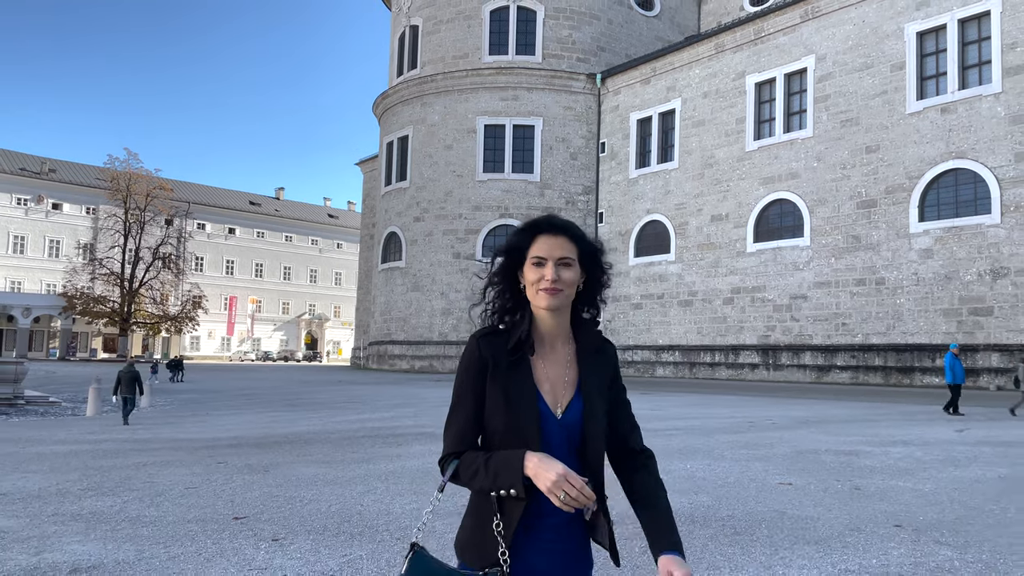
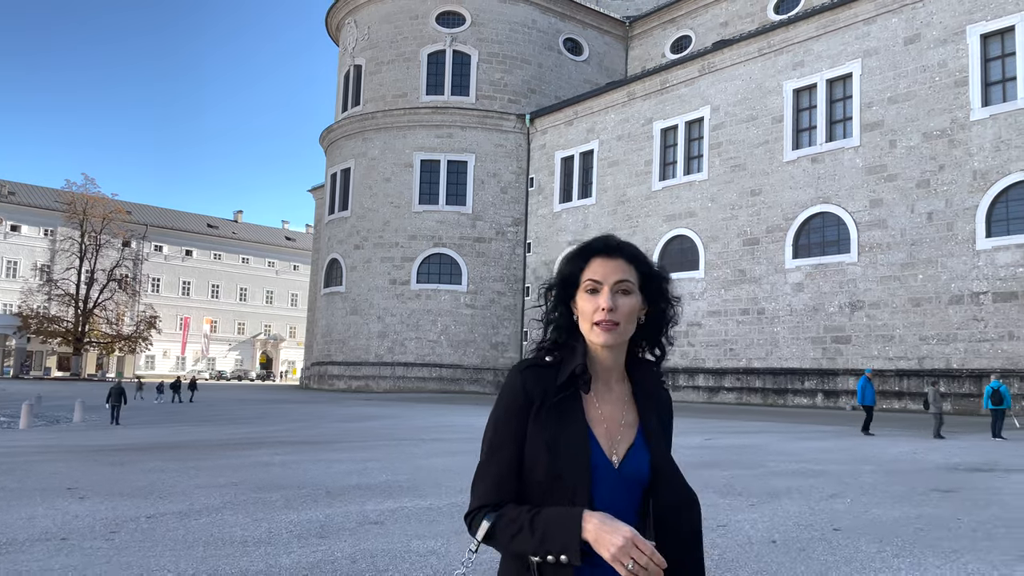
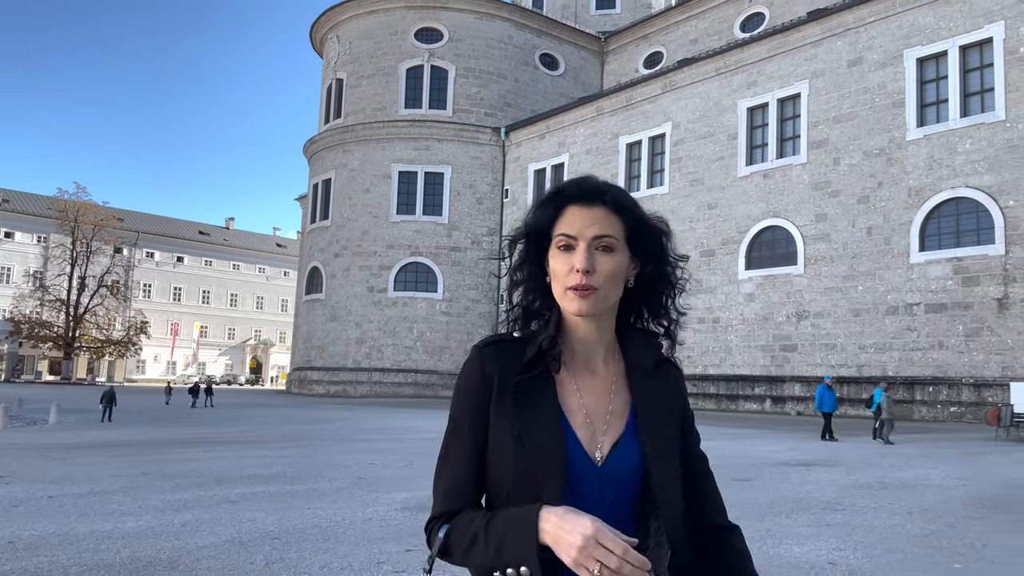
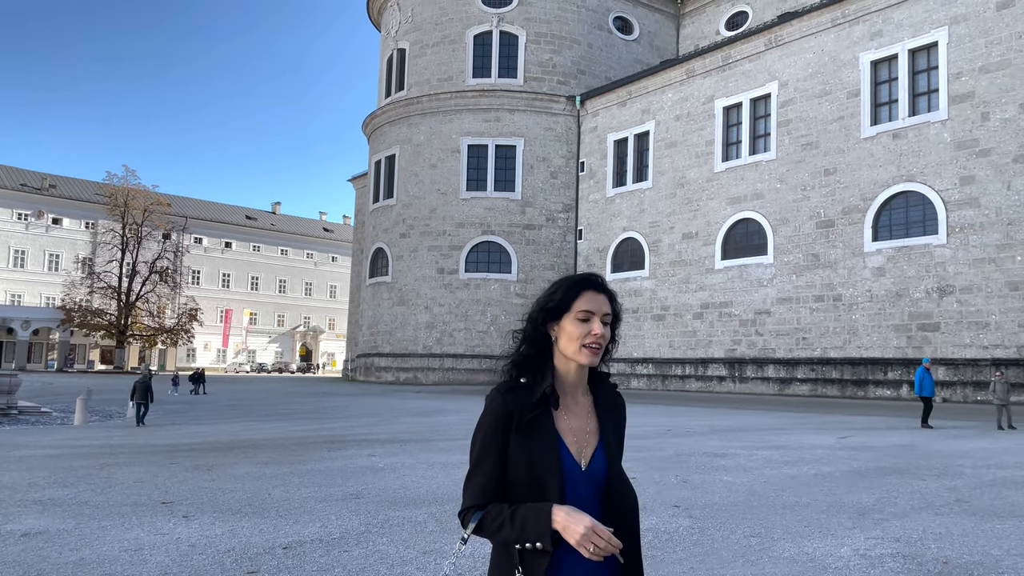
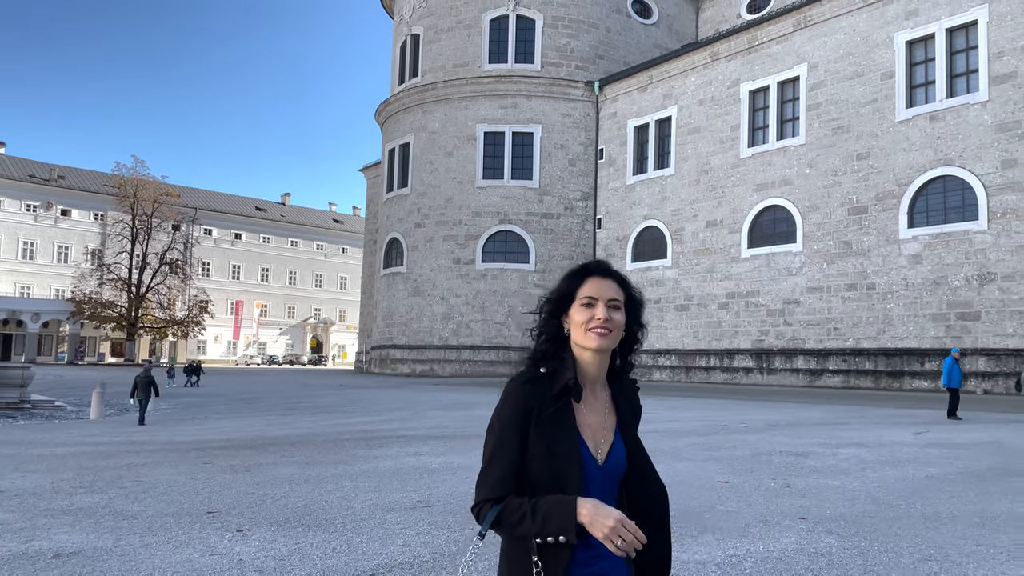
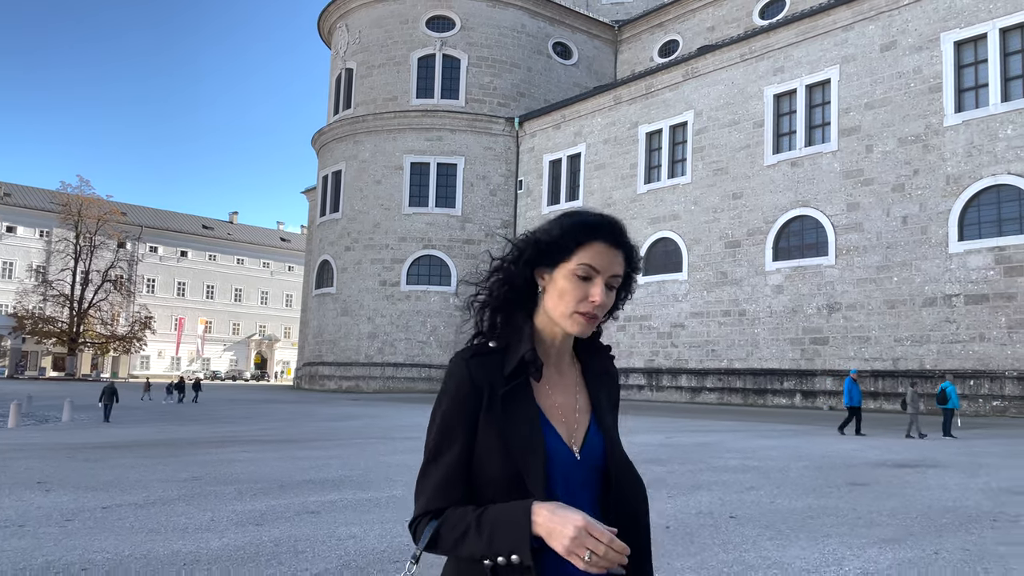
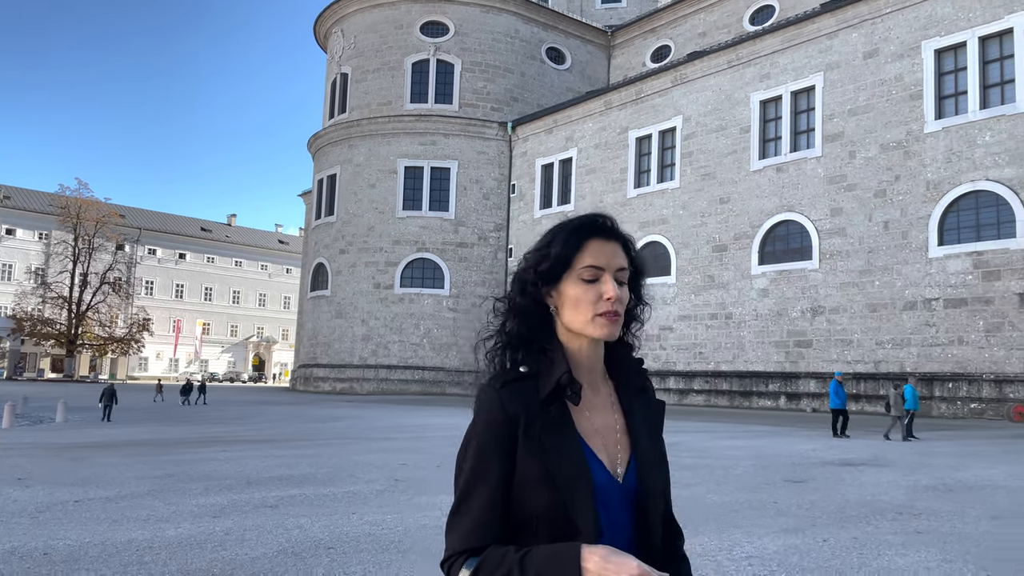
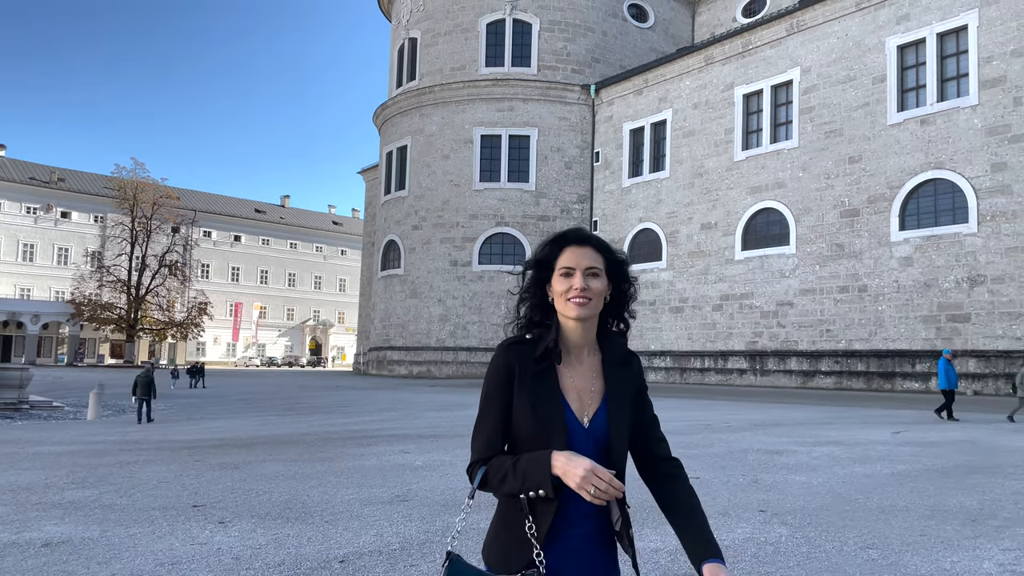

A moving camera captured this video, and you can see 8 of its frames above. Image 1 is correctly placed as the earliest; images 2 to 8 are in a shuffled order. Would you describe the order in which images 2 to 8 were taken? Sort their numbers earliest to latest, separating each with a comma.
5, 8, 4, 2, 6, 7, 3
